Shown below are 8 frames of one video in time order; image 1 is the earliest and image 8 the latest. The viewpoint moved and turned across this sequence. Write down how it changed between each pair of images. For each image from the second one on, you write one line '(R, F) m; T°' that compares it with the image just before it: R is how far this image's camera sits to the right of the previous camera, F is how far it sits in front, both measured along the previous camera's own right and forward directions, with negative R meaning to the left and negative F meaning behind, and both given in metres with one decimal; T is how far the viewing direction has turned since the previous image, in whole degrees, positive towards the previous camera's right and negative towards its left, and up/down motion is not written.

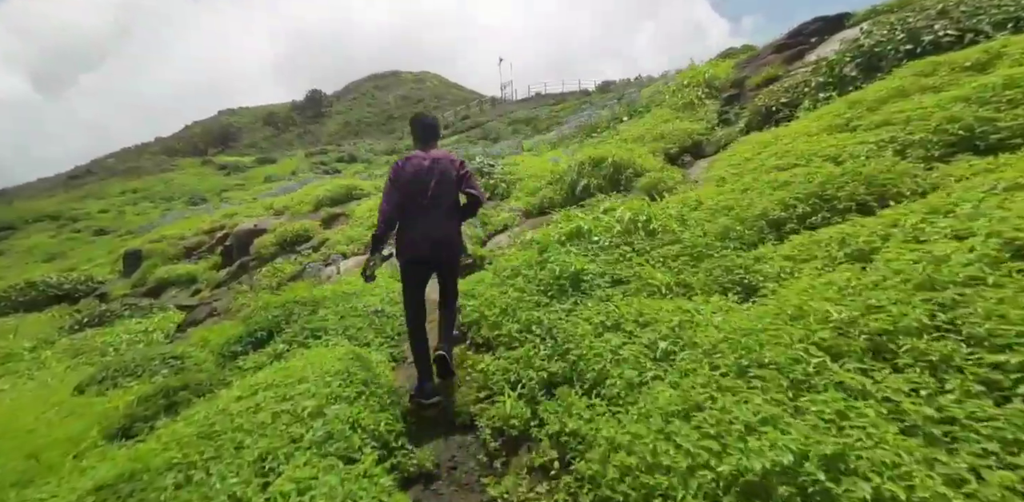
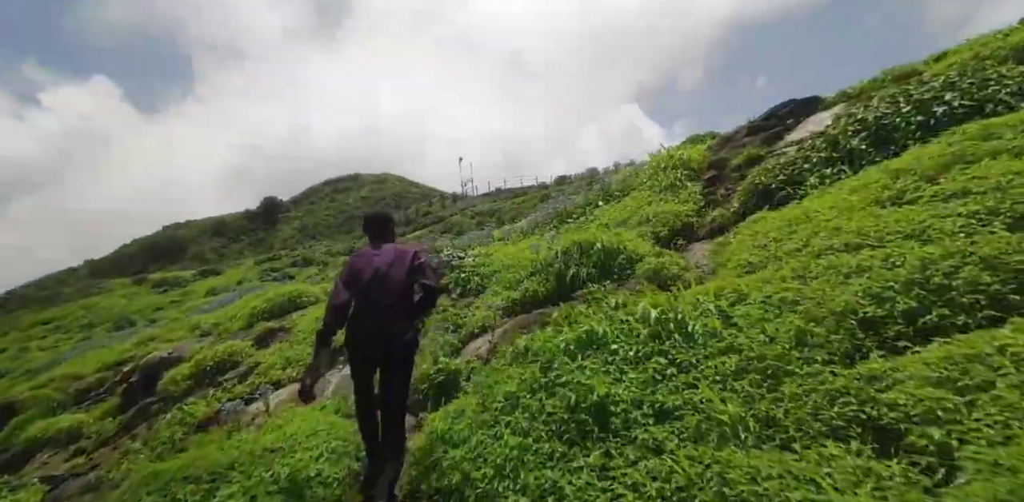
(-0.2, +1.2) m; +5°
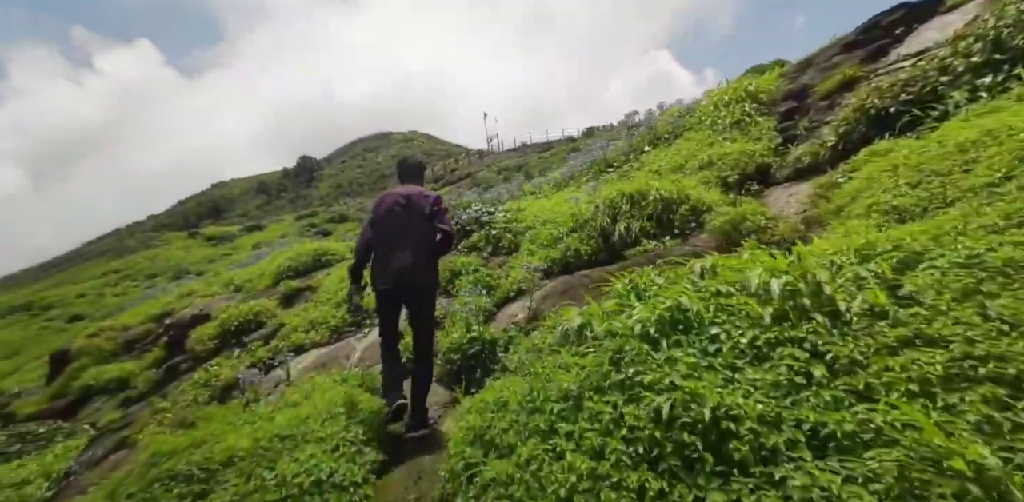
(-0.2, +1.2) m; -3°
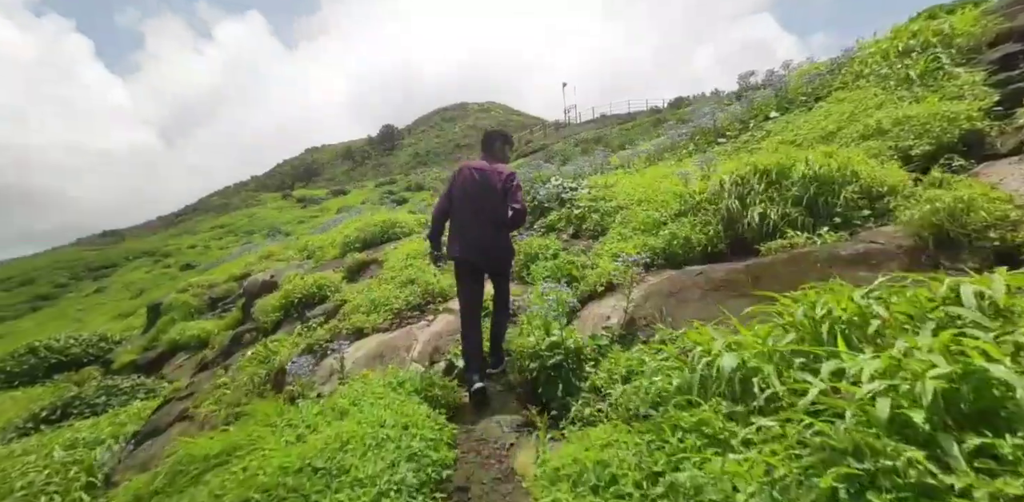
(-0.3, +1.4) m; -8°
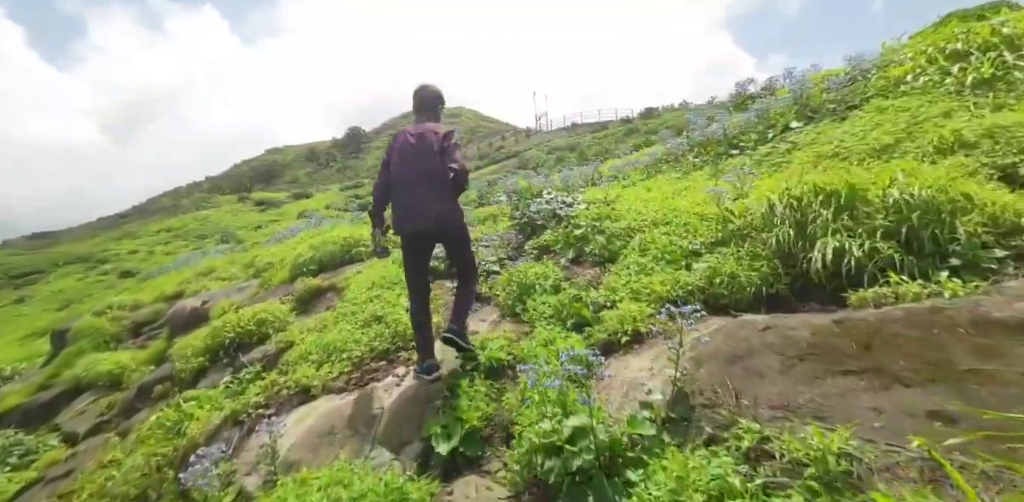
(-0.3, +1.6) m; +4°
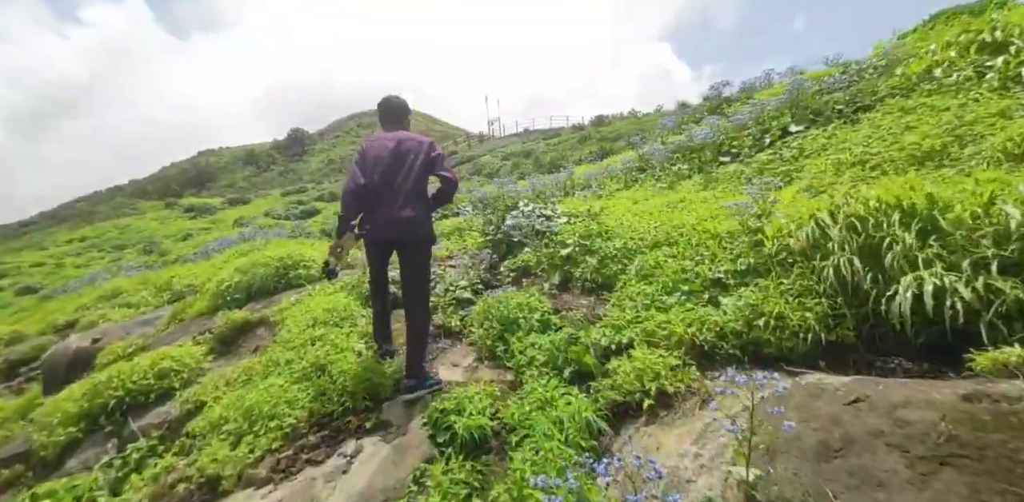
(-0.3, +1.3) m; +5°
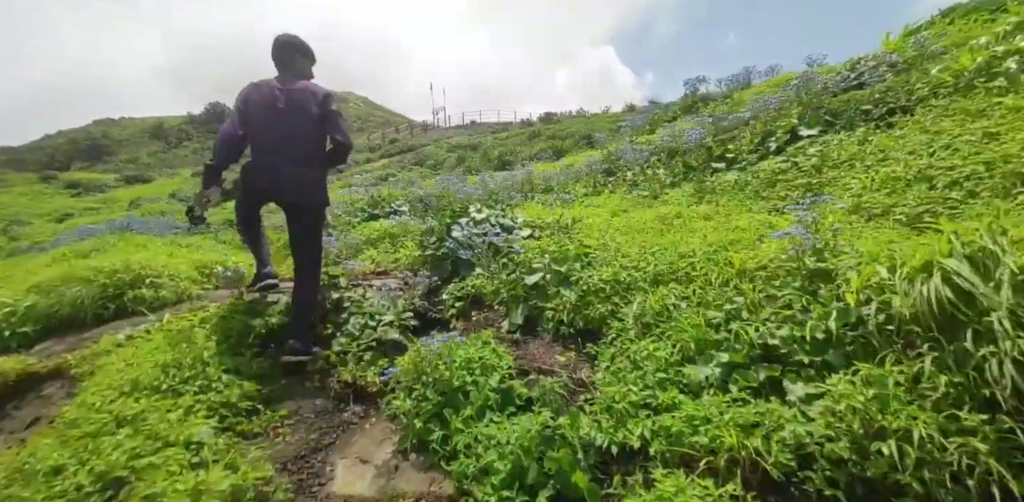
(0.0, +1.9) m; +6°
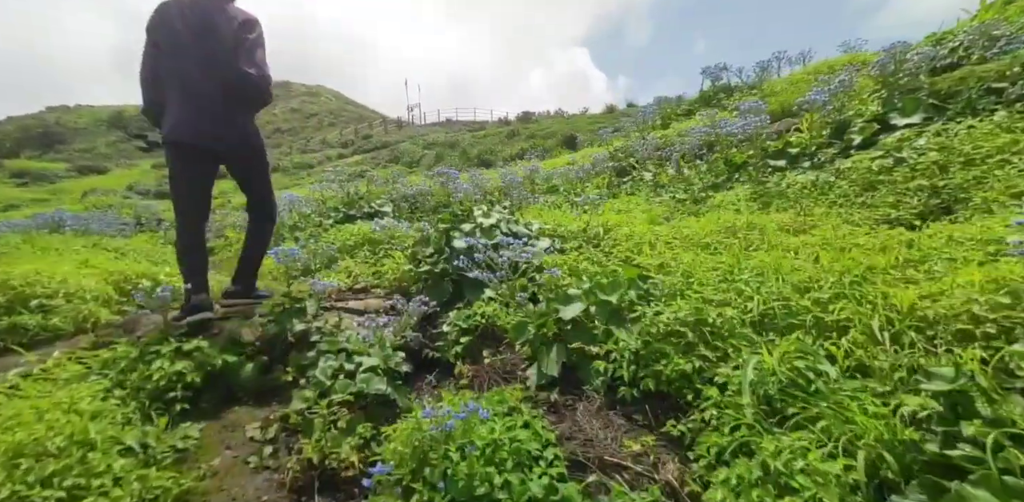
(-0.4, +1.6) m; +2°
